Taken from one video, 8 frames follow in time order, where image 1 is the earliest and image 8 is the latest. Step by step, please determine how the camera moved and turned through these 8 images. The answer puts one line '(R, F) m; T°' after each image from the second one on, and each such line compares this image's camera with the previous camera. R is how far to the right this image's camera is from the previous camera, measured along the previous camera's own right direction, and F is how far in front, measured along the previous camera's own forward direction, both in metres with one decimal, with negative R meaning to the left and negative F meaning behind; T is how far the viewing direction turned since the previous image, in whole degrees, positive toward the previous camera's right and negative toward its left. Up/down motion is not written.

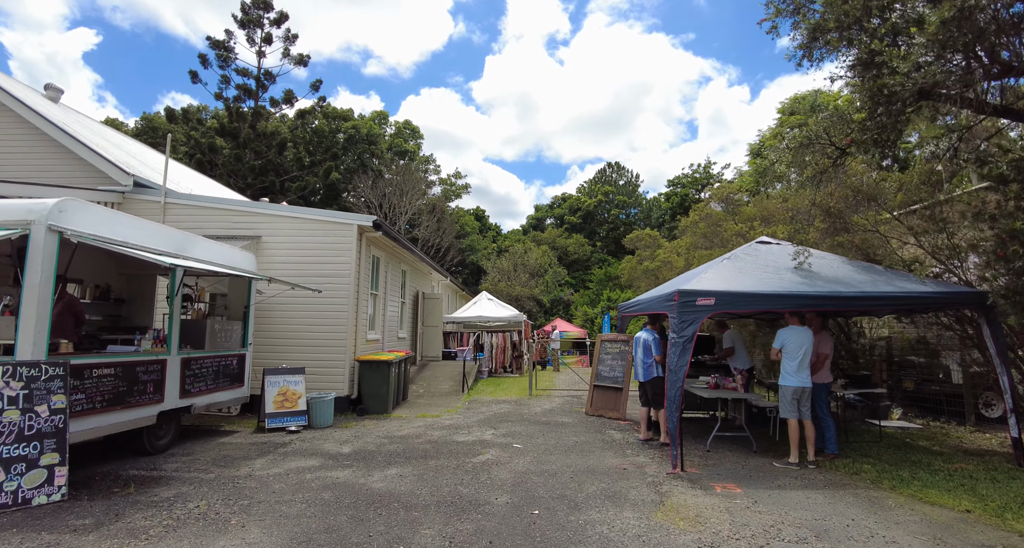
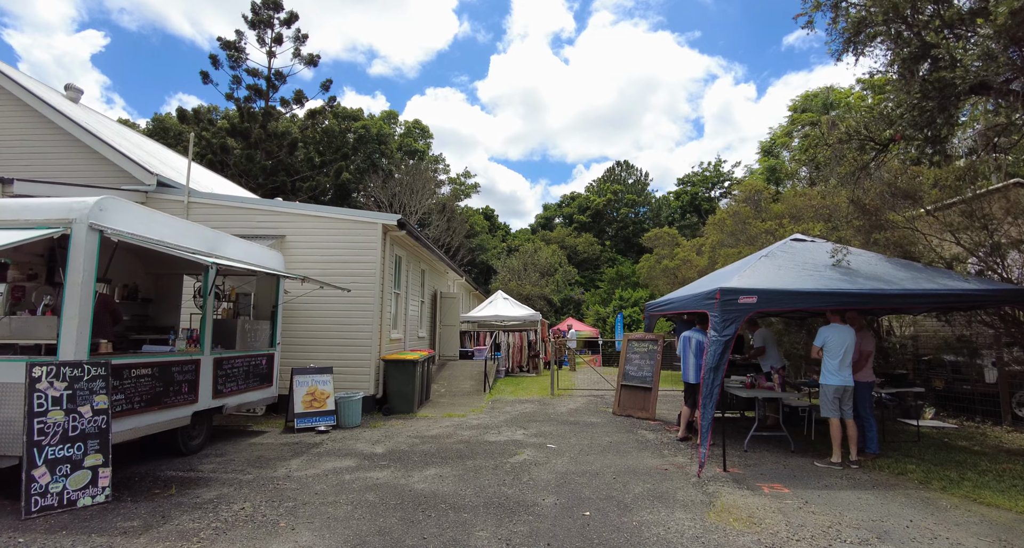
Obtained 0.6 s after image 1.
(-0.4, +0.1) m; 0°
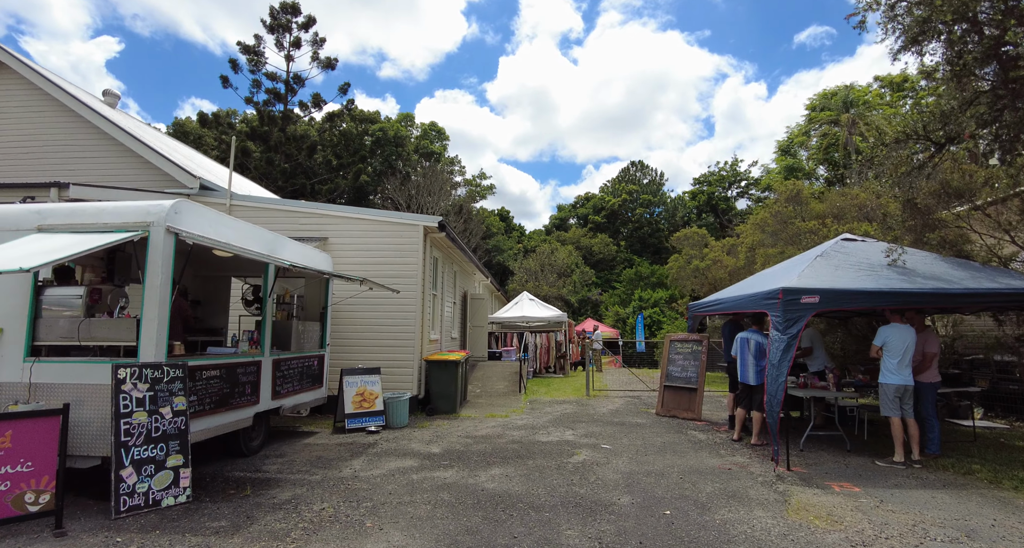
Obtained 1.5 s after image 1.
(-0.6, 0.0) m; -1°
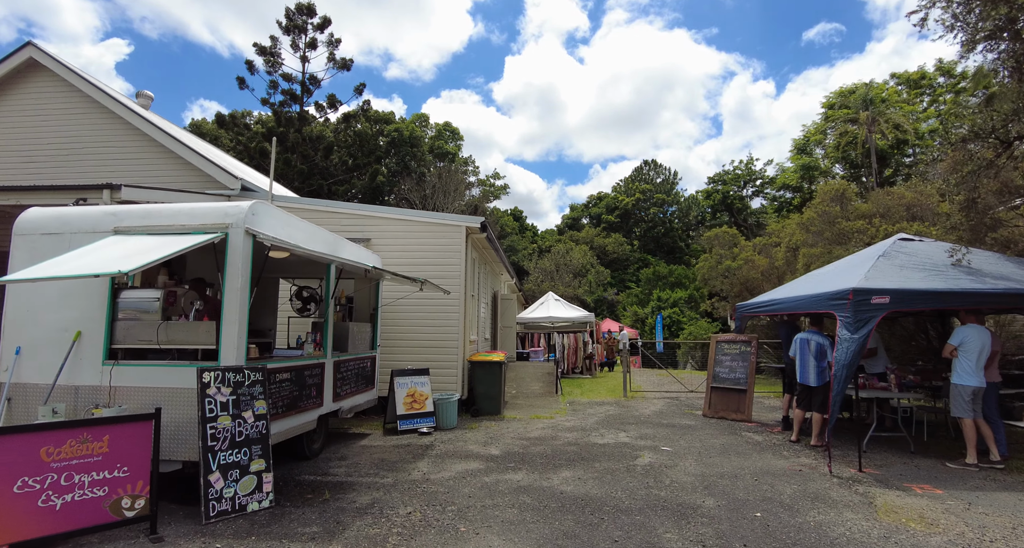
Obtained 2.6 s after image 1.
(-0.7, 0.0) m; 0°
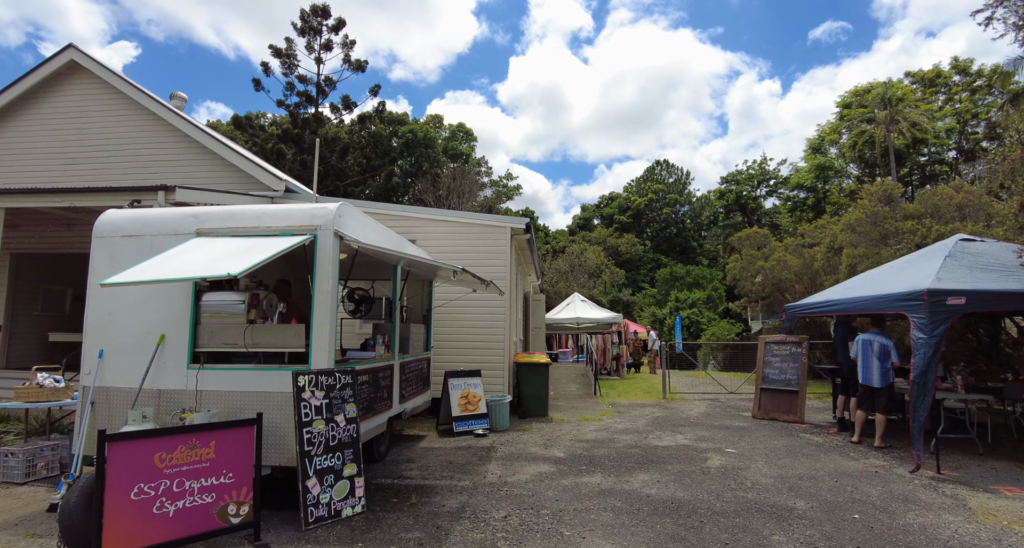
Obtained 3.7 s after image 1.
(-0.8, 0.0) m; 0°
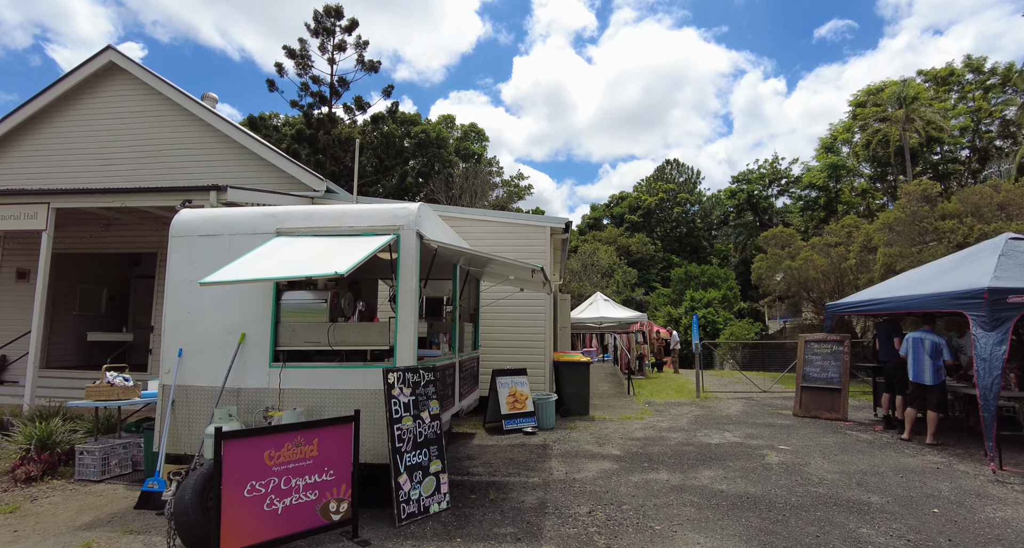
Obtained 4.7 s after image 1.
(-0.7, -0.1) m; 0°
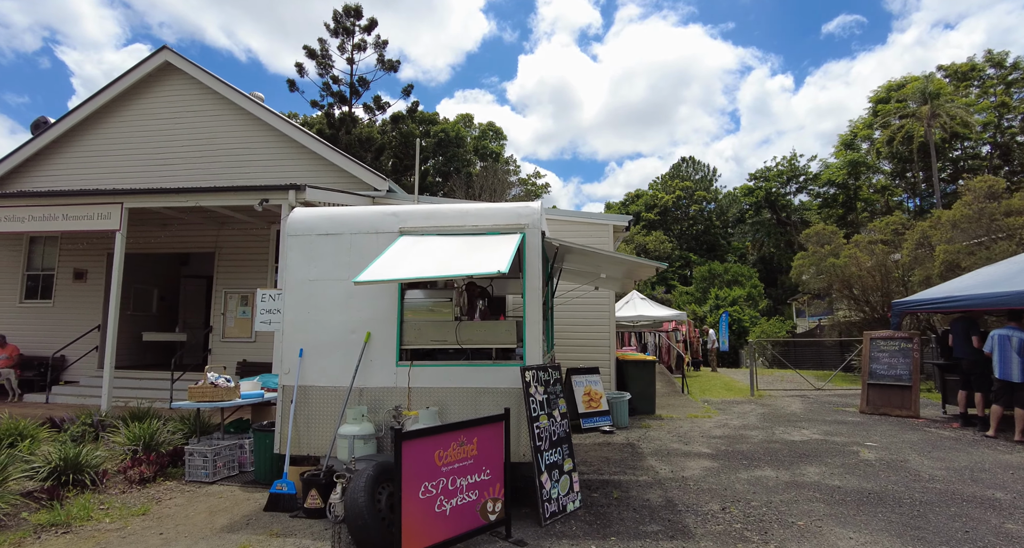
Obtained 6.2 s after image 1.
(-1.2, 0.0) m; 0°
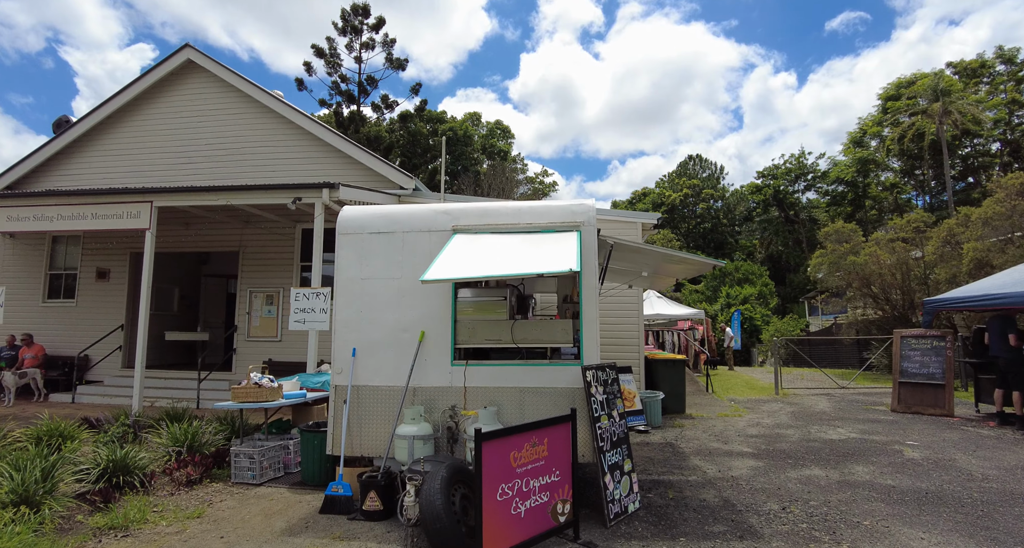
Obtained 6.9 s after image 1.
(-0.5, +0.1) m; 0°
